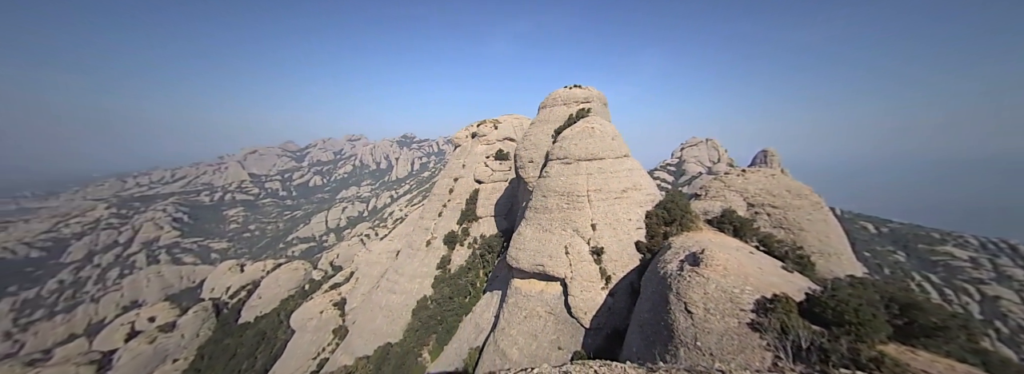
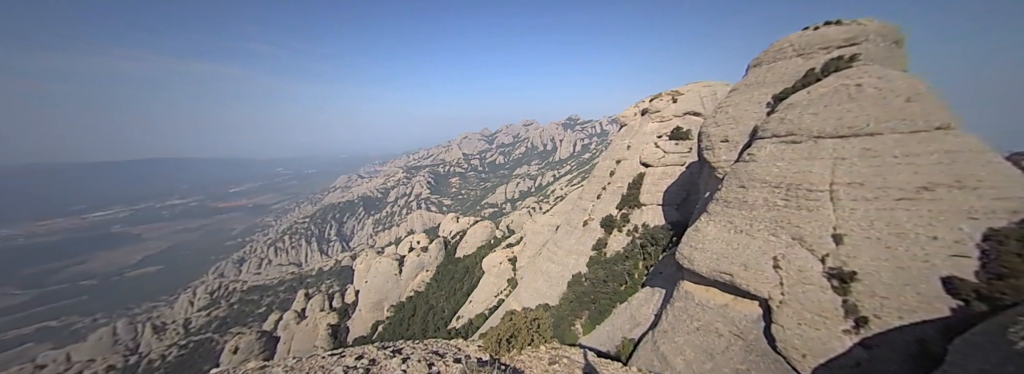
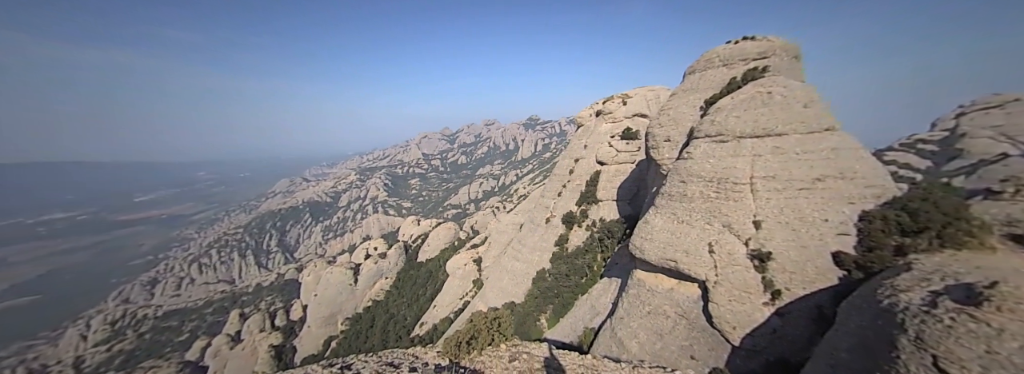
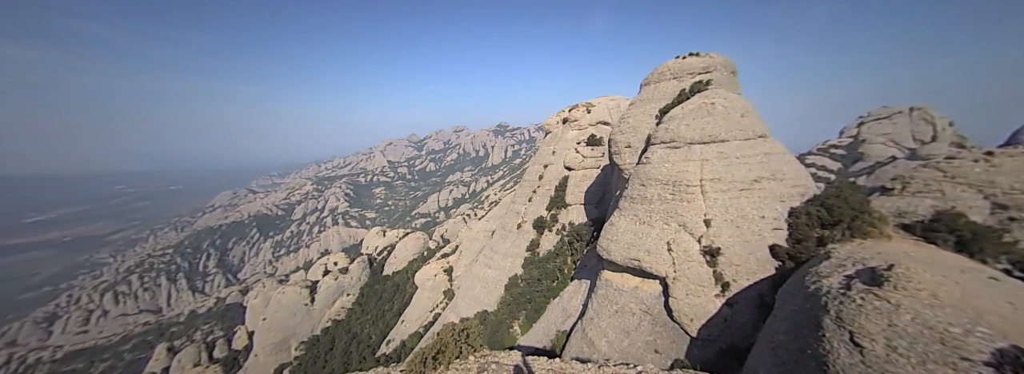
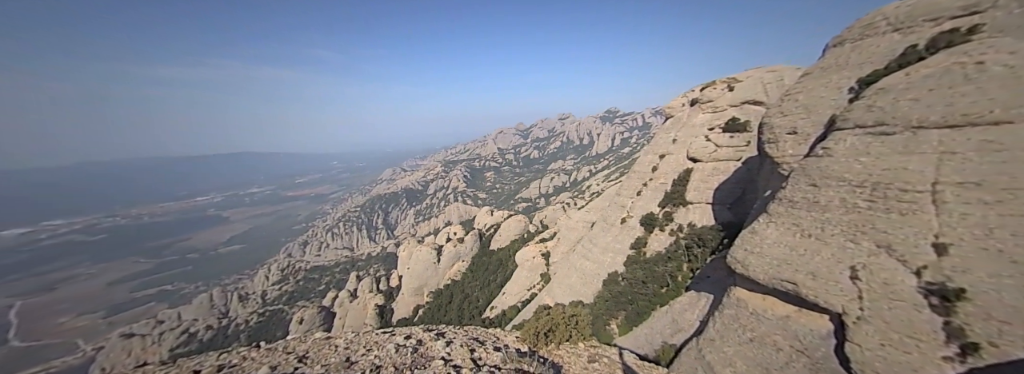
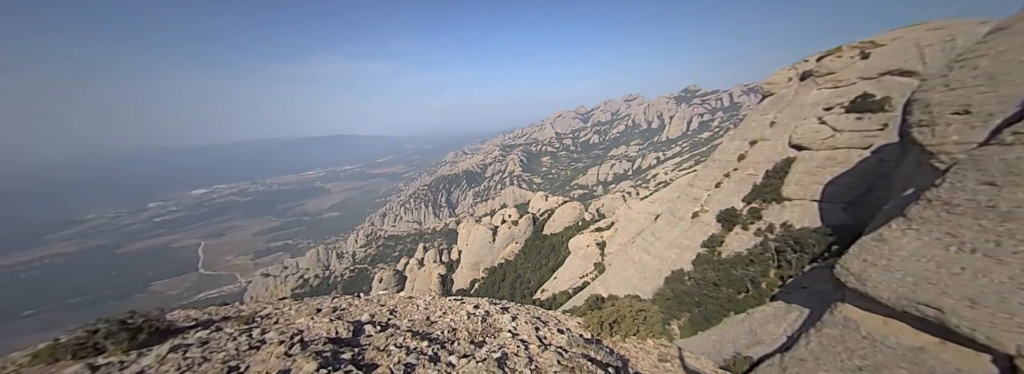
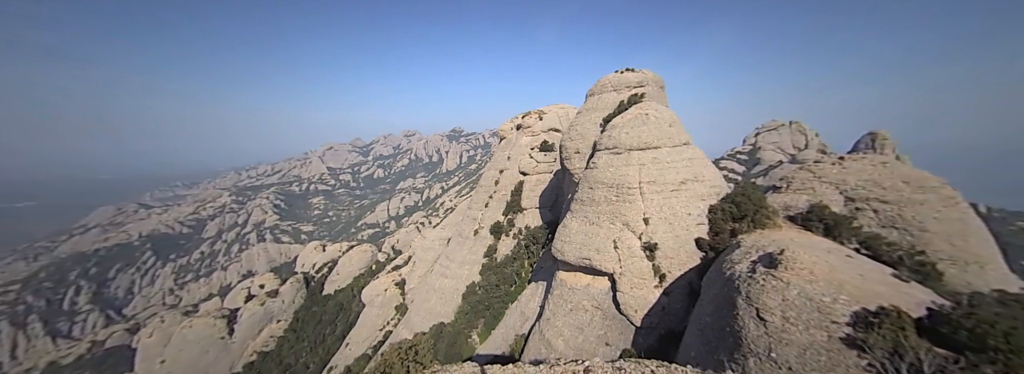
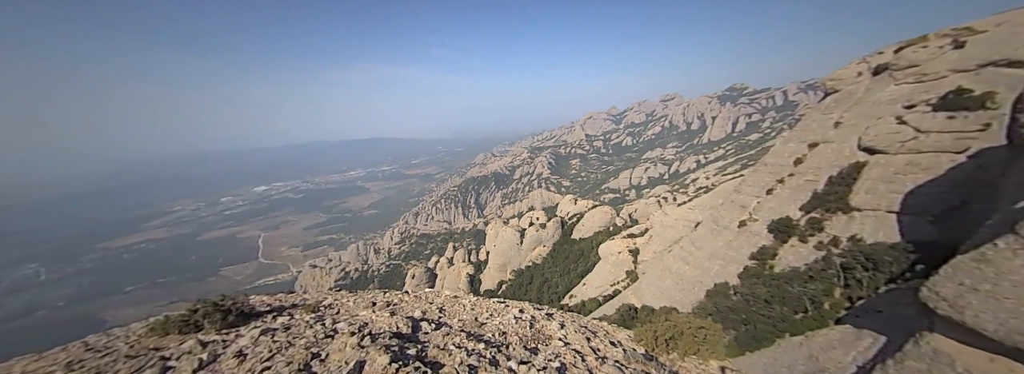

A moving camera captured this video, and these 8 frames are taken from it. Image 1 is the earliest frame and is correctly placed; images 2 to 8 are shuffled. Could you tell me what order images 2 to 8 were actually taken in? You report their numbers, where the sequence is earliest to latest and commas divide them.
7, 4, 3, 2, 5, 6, 8
